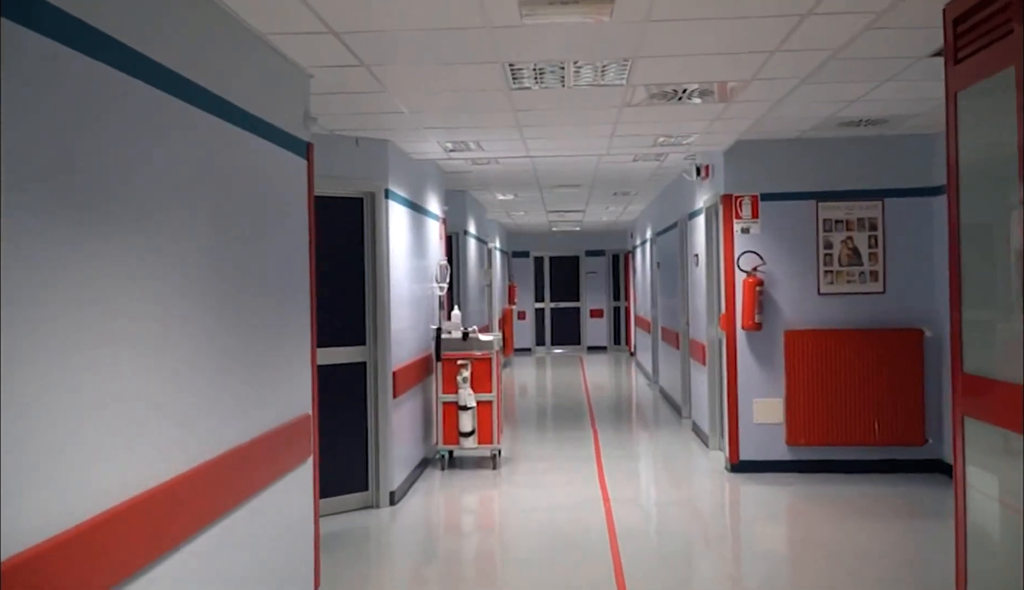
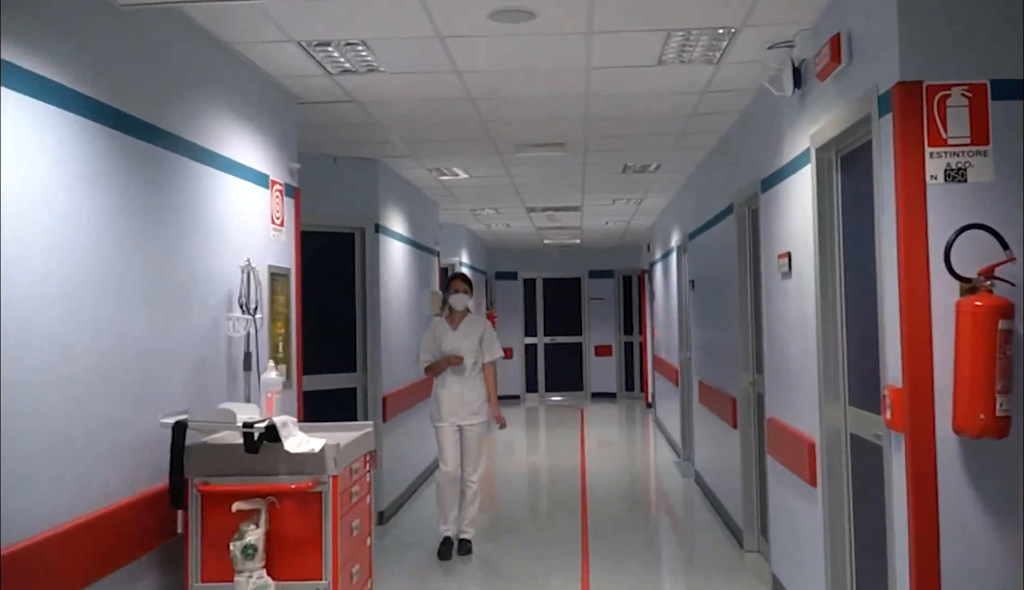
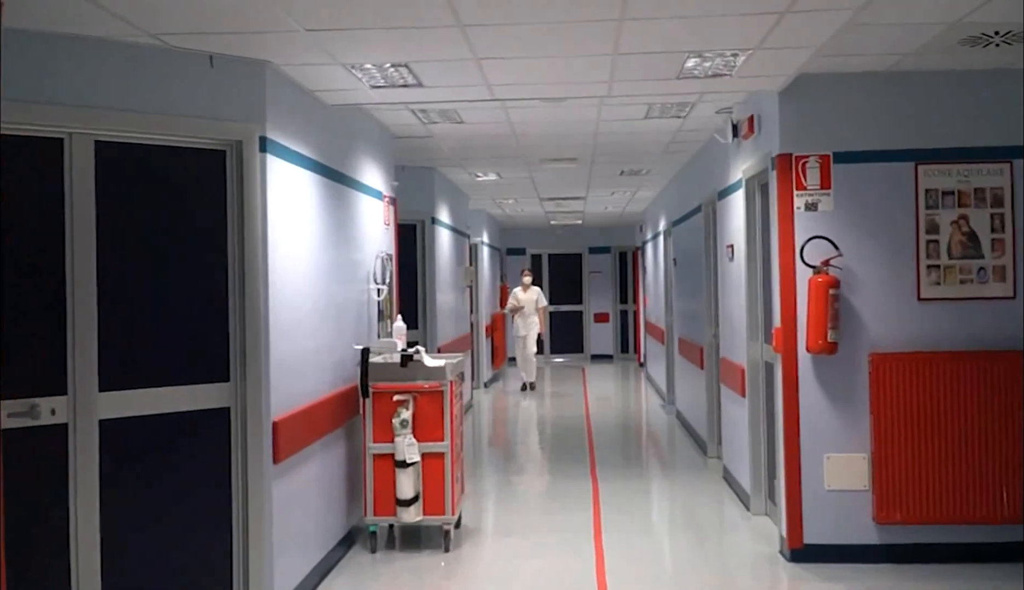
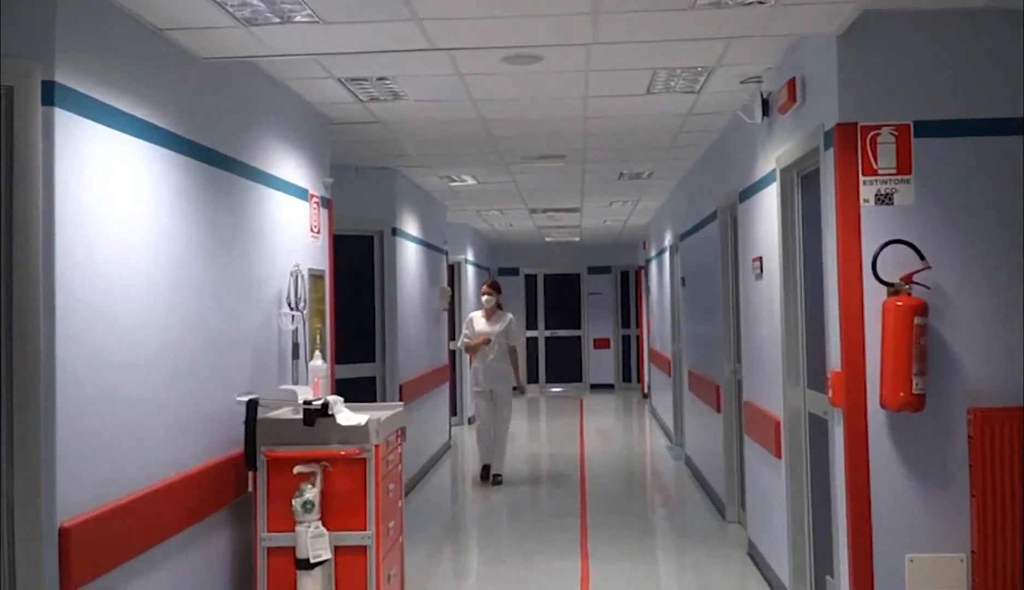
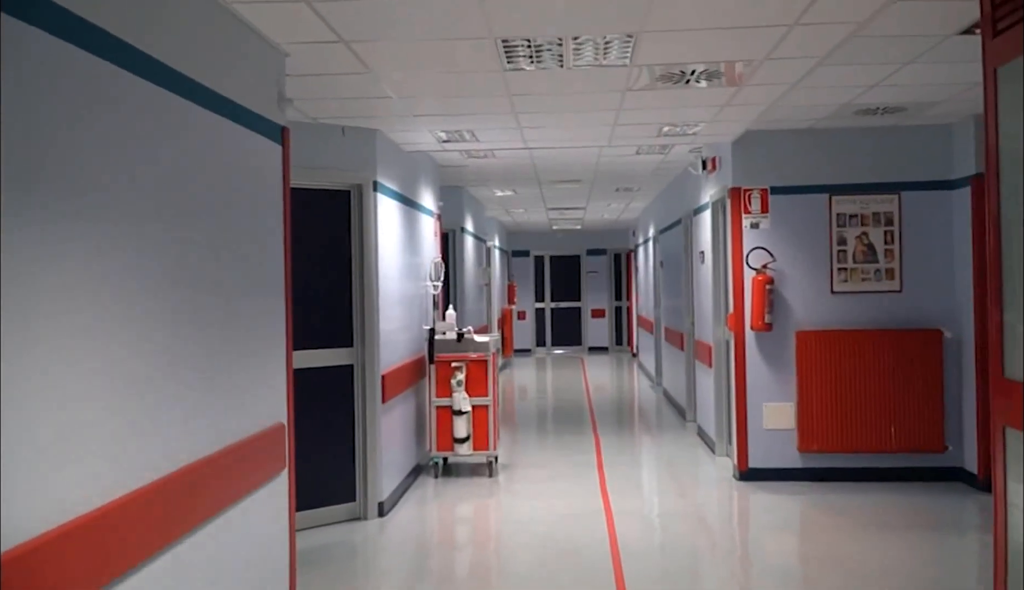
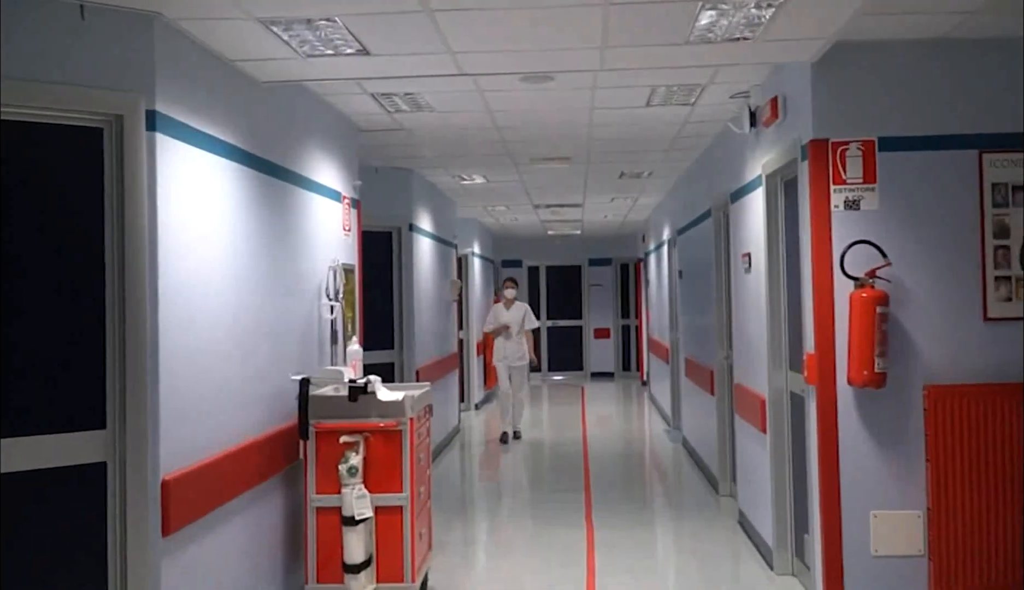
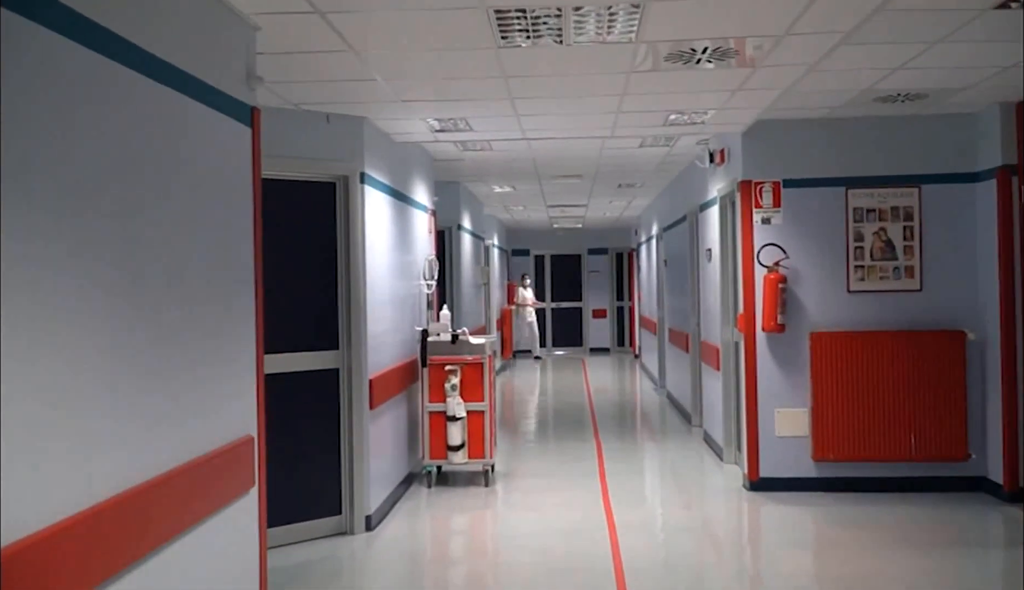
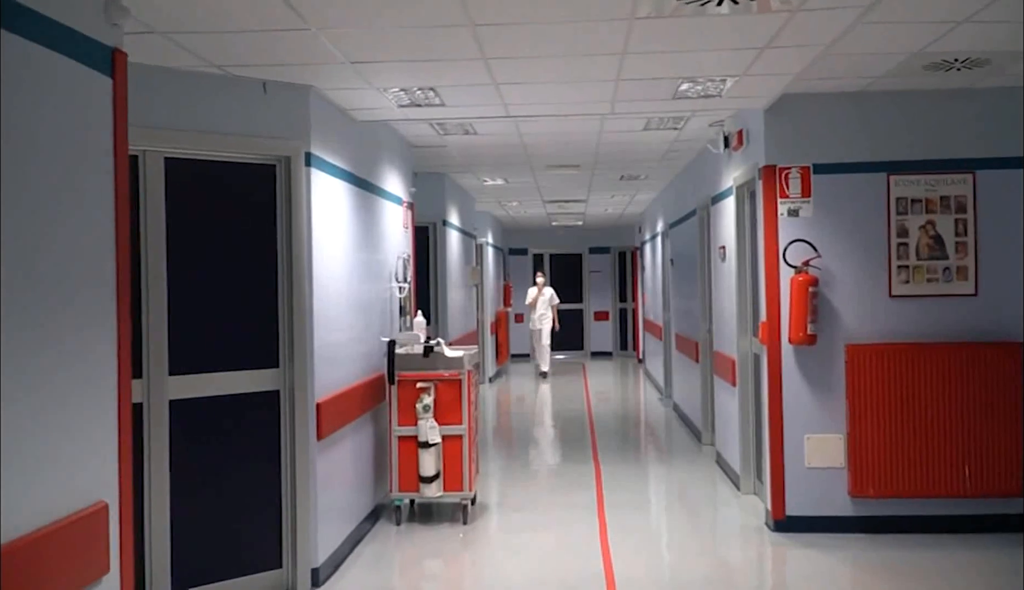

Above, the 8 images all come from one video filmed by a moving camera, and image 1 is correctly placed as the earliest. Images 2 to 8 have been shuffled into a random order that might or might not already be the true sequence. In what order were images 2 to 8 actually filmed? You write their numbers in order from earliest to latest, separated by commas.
5, 7, 8, 3, 6, 4, 2
